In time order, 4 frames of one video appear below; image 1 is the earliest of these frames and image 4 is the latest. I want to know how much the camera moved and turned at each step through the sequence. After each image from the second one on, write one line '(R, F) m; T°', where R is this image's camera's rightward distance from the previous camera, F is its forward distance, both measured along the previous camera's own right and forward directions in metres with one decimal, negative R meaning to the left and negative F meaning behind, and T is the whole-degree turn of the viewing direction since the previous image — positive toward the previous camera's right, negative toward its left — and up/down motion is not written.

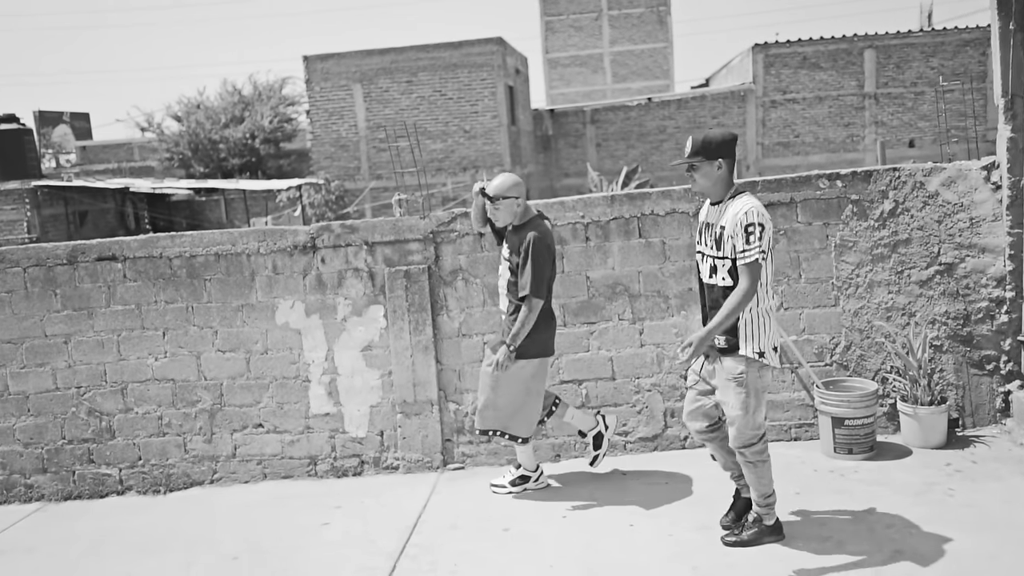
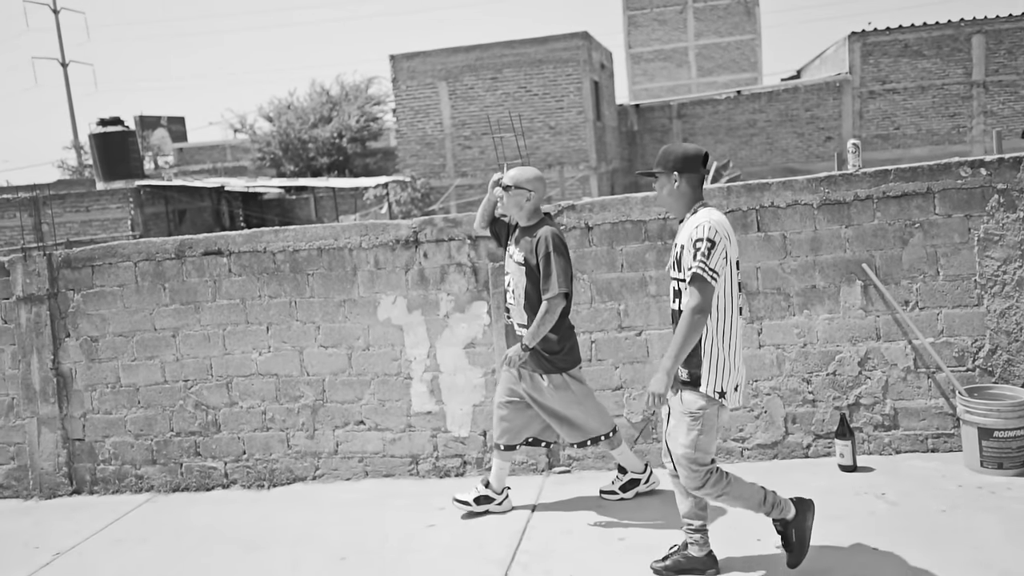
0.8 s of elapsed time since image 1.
(-0.2, +0.2) m; -5°
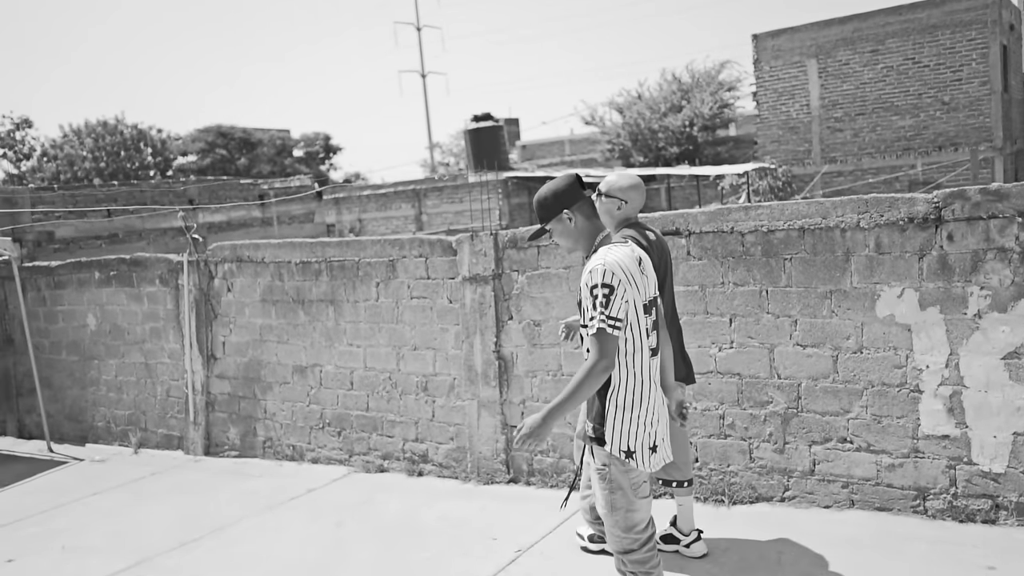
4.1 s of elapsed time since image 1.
(-1.1, +0.6) m; -22°
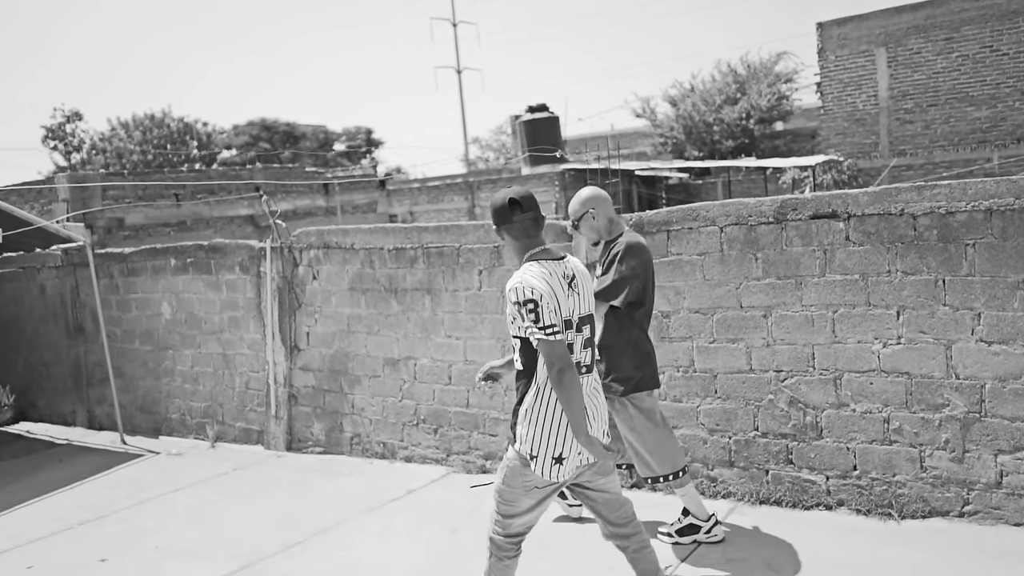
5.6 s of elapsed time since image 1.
(-0.6, +0.4) m; -2°
